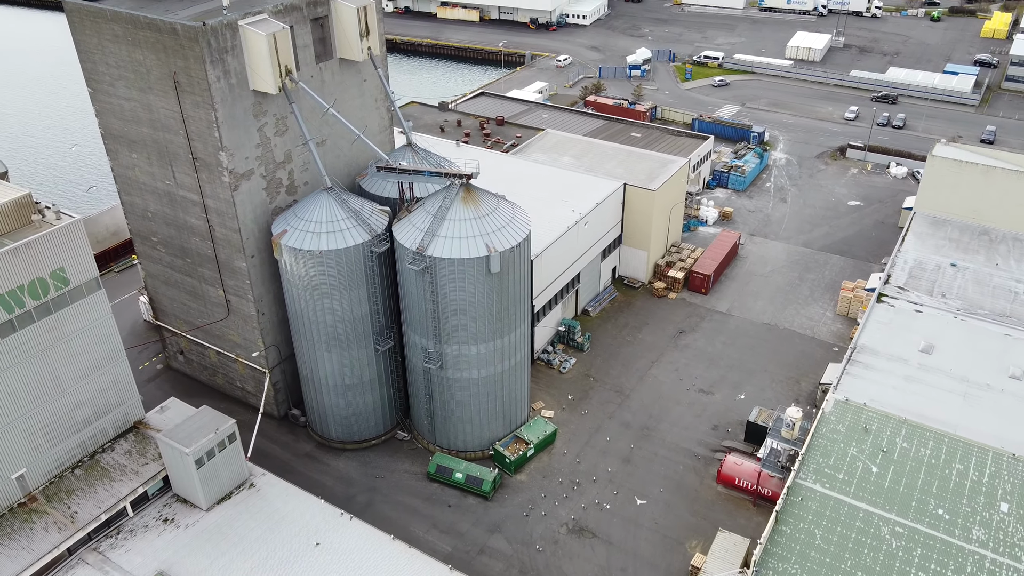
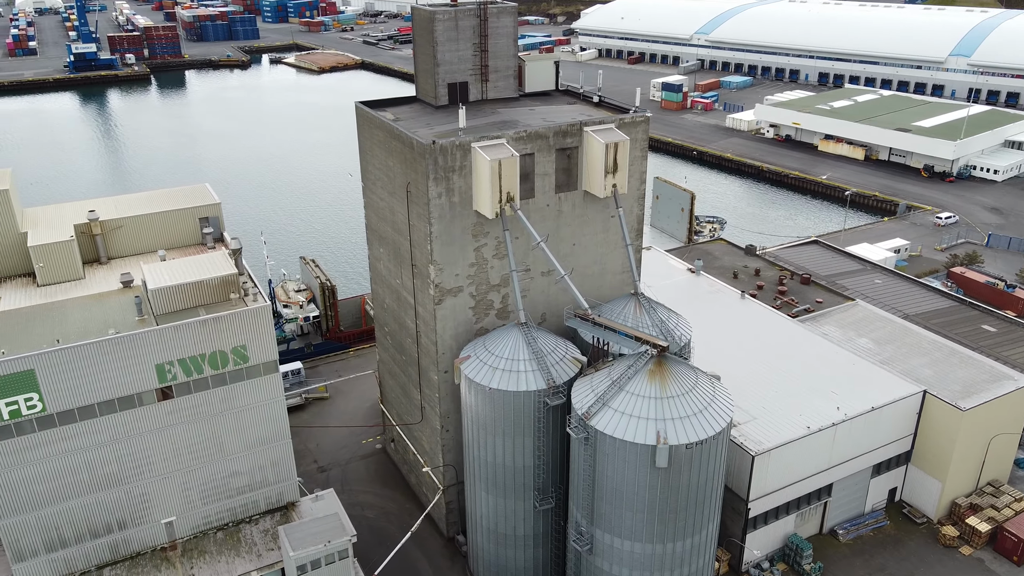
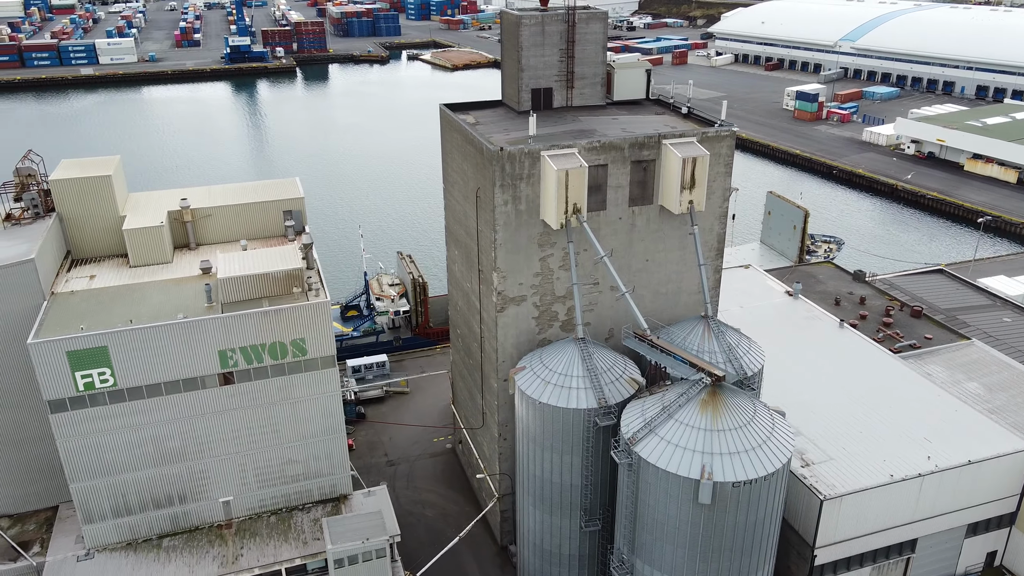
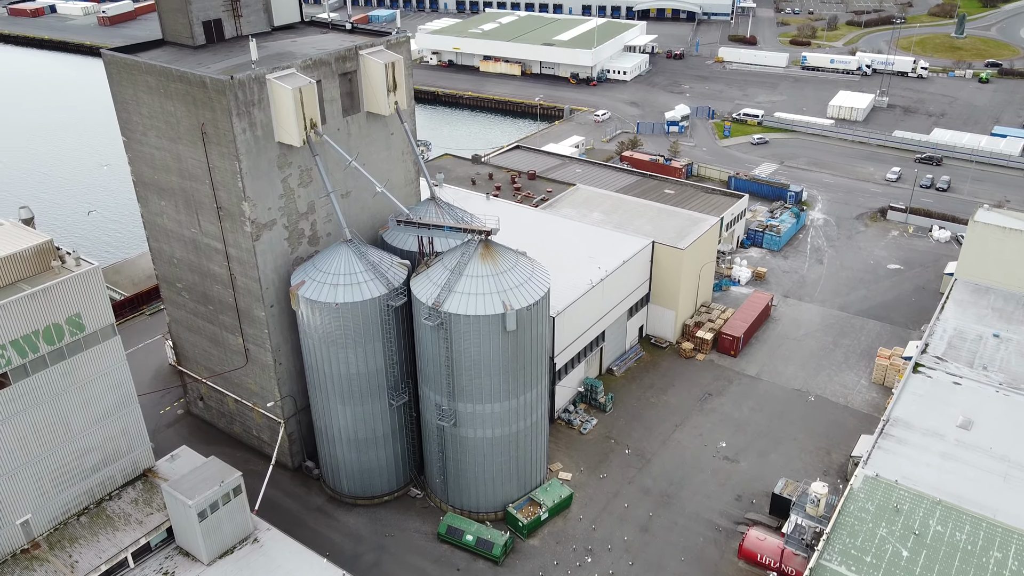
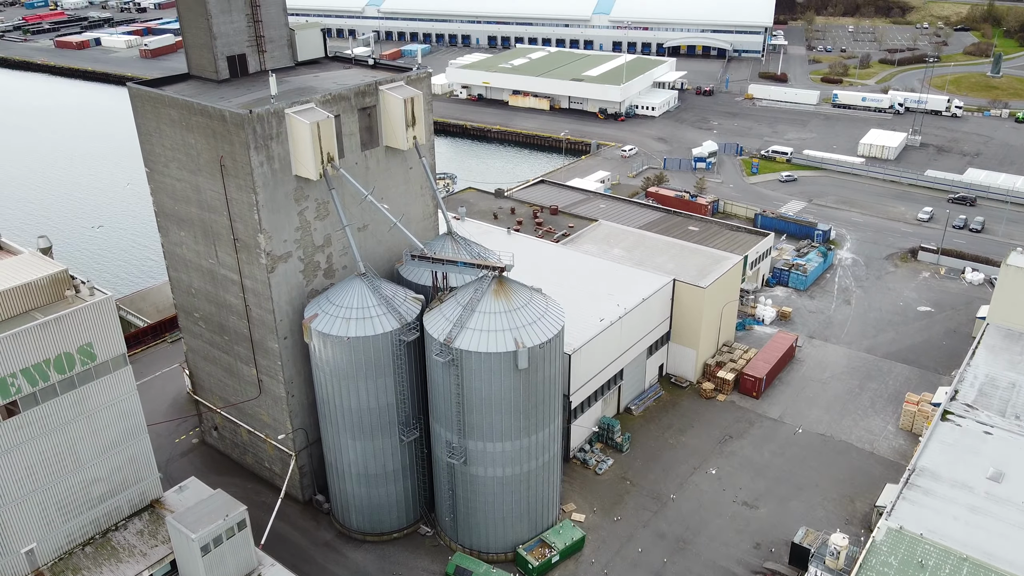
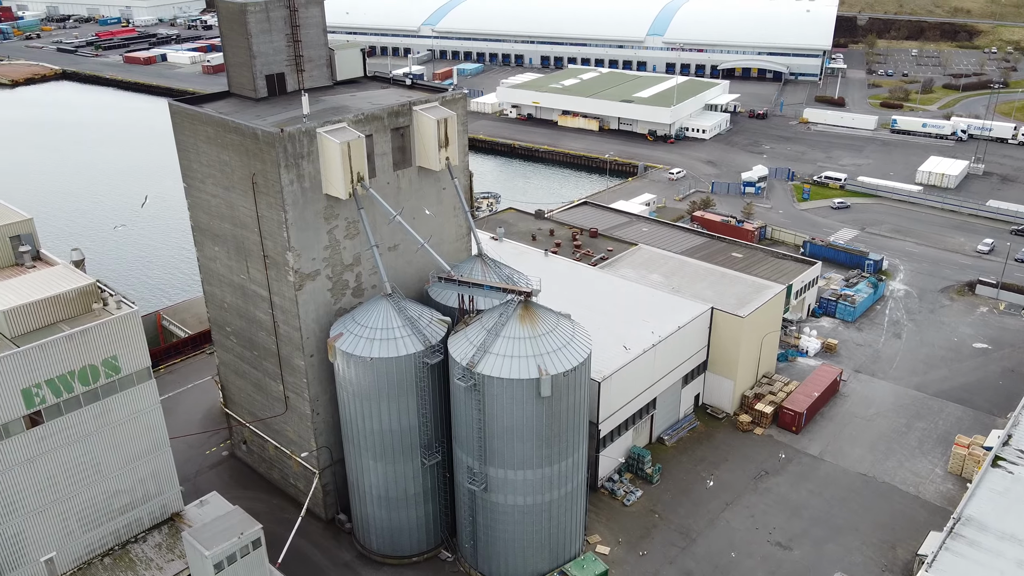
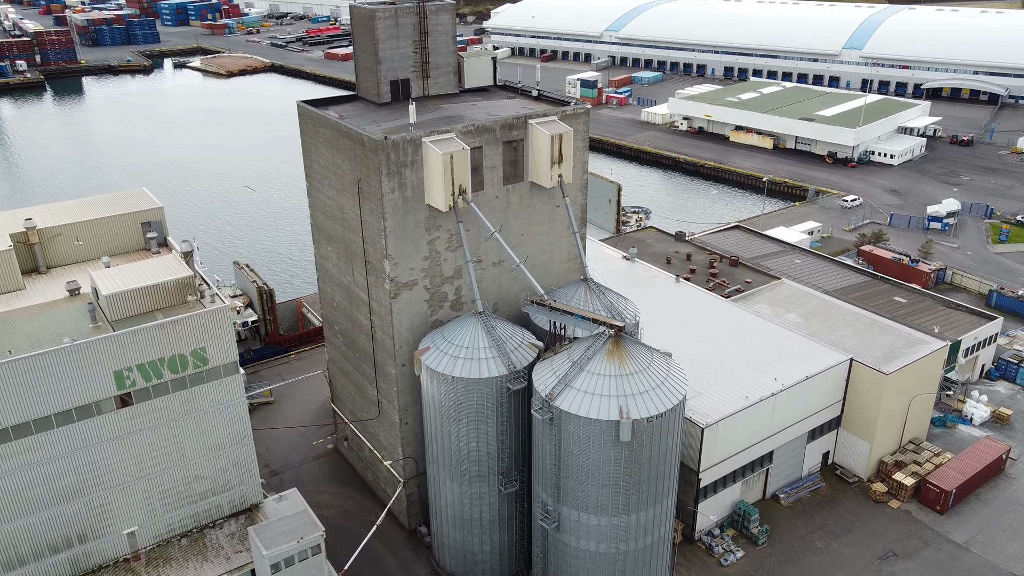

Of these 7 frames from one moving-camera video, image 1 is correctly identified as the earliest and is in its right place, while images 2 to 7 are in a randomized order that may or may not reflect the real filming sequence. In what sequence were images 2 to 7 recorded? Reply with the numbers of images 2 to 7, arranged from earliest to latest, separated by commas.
4, 5, 6, 7, 2, 3
